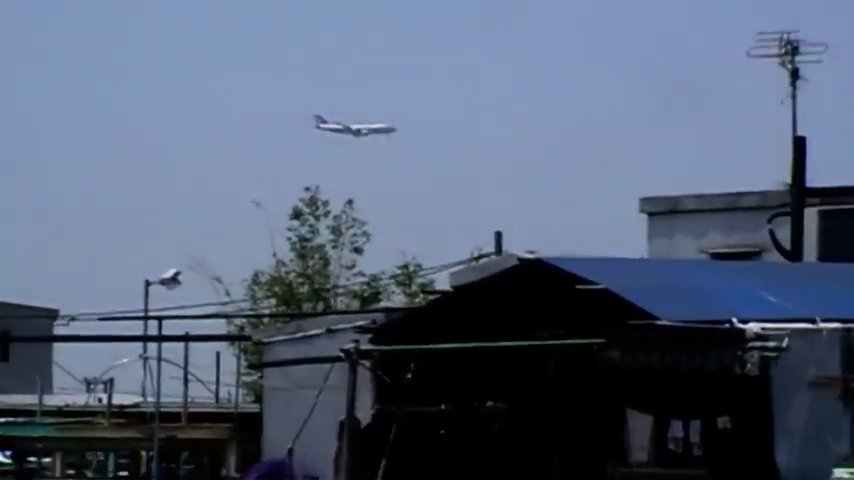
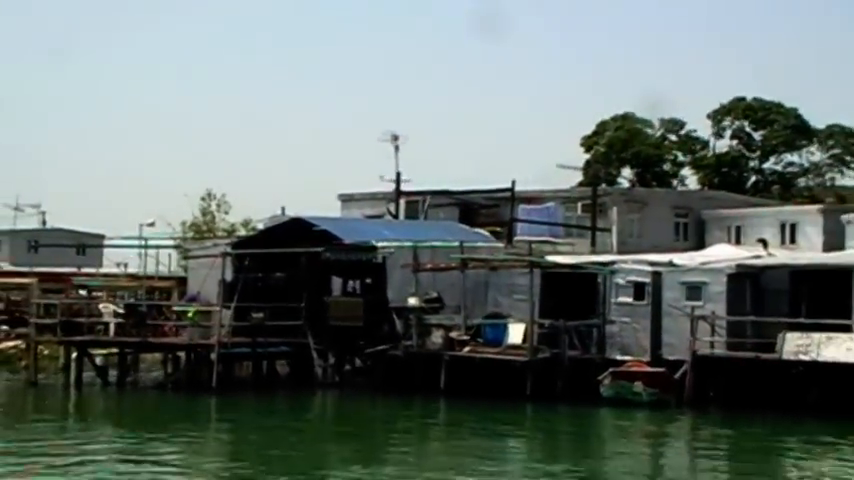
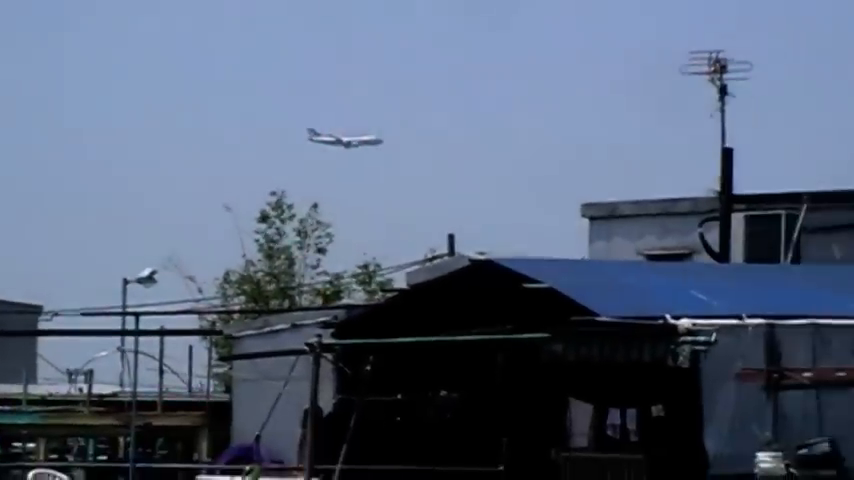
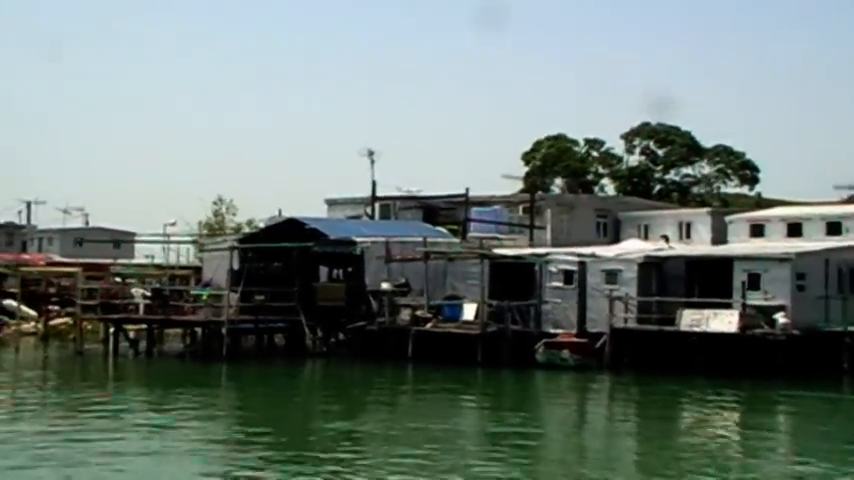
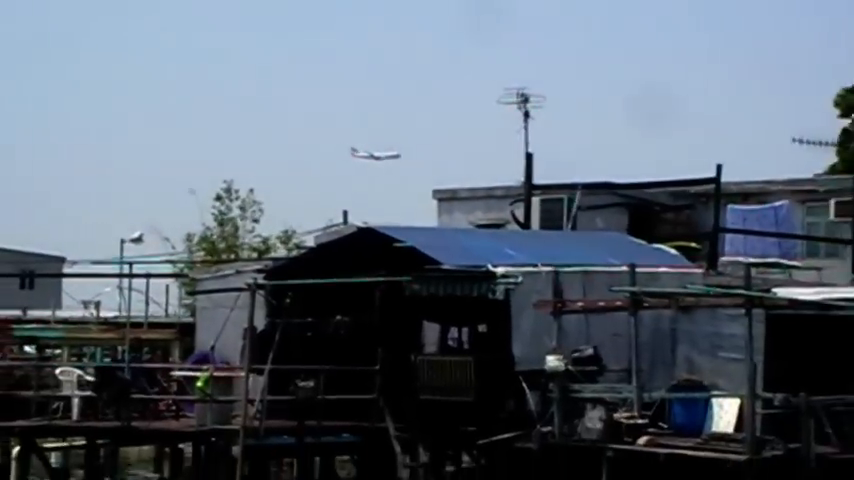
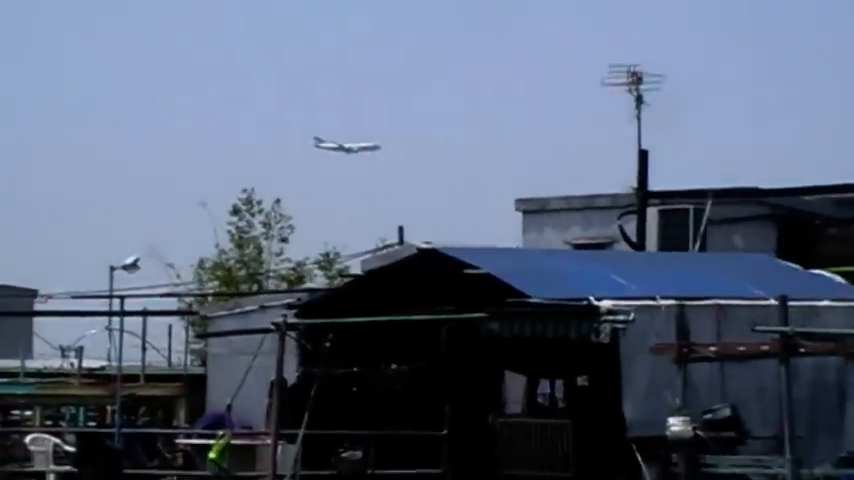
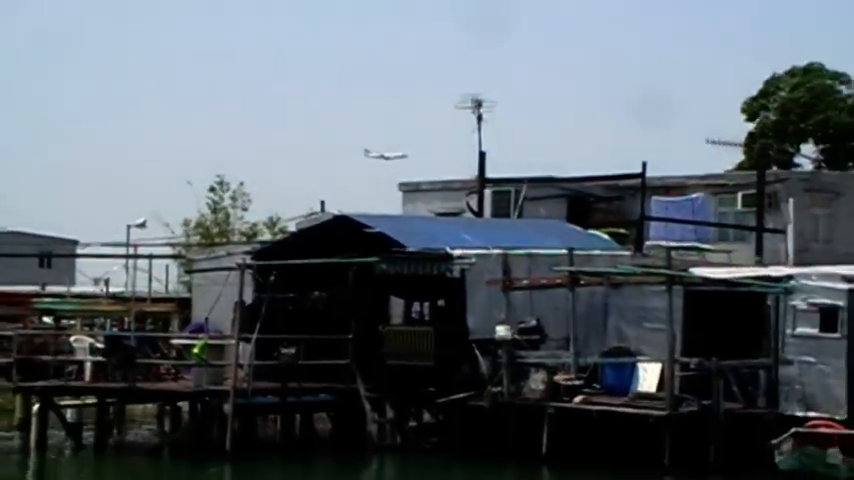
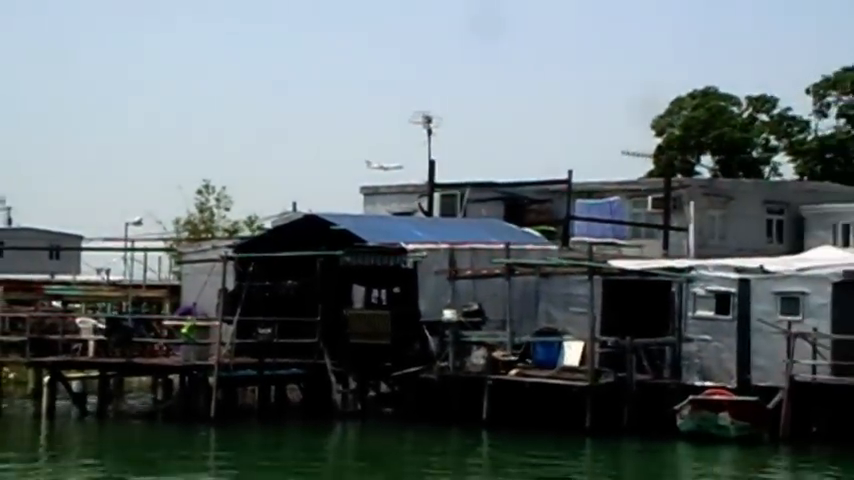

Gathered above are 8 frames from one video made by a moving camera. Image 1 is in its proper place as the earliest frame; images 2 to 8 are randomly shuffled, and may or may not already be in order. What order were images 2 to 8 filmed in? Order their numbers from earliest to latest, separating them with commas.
3, 6, 5, 7, 8, 2, 4
